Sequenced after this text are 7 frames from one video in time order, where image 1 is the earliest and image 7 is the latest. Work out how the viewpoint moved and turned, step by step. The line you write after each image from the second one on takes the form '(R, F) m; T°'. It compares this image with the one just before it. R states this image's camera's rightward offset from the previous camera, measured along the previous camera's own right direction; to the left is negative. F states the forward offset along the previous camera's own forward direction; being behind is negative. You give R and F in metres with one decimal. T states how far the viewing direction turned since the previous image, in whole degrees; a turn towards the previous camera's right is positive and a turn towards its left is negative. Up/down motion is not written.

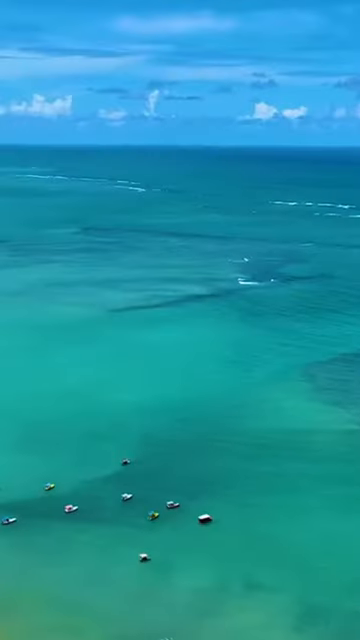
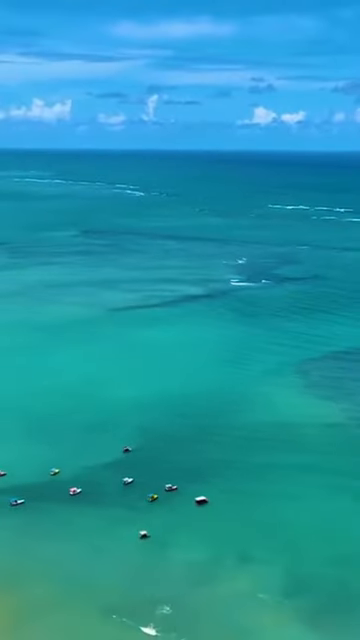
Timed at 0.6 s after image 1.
(+0.1, -2.4) m; 0°
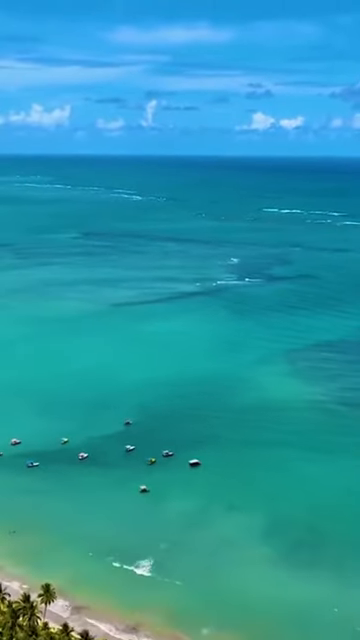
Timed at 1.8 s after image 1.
(+0.1, -5.2) m; 0°
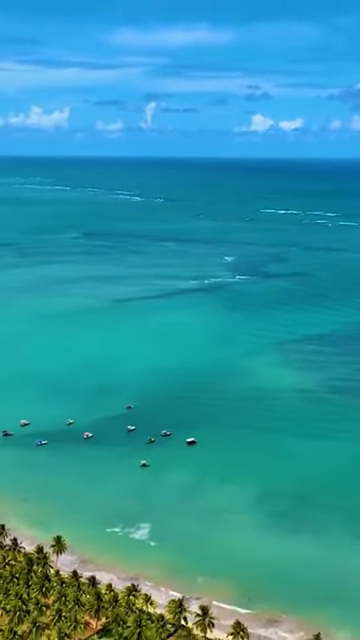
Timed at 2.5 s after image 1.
(+0.1, -3.5) m; 0°
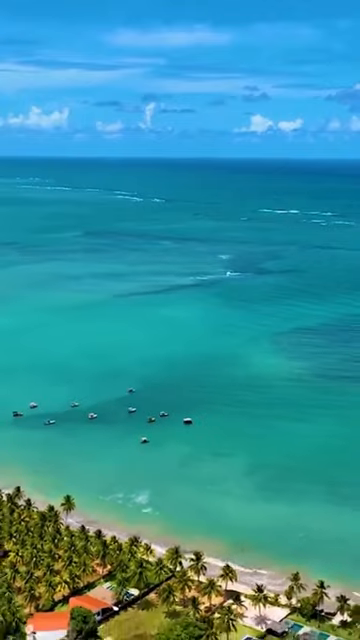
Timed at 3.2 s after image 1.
(+0.1, -3.7) m; 0°
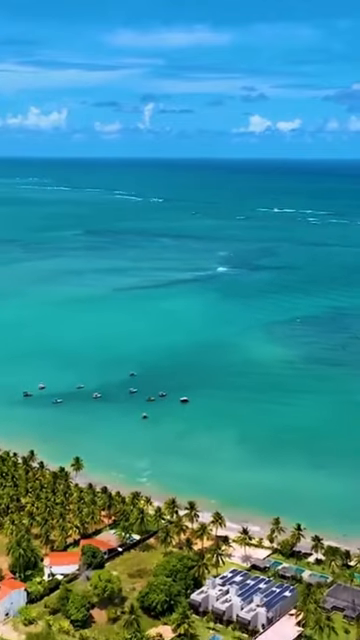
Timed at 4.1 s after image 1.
(+0.1, -4.5) m; 0°
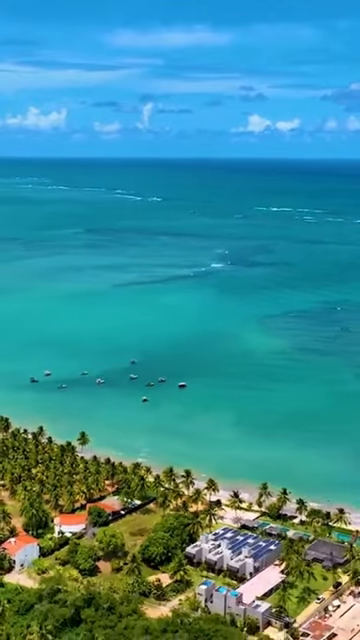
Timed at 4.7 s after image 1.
(+0.1, -3.5) m; 0°
